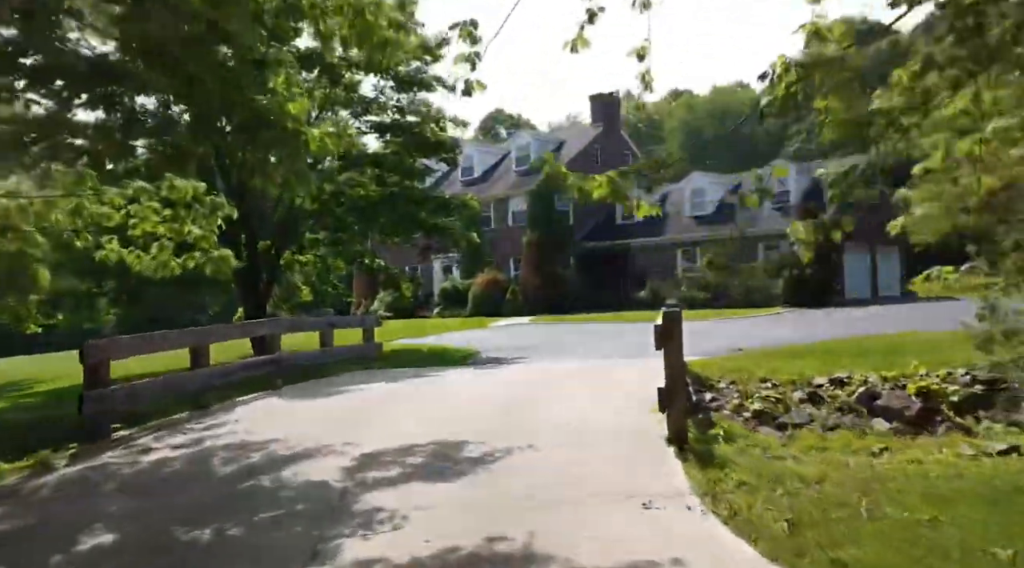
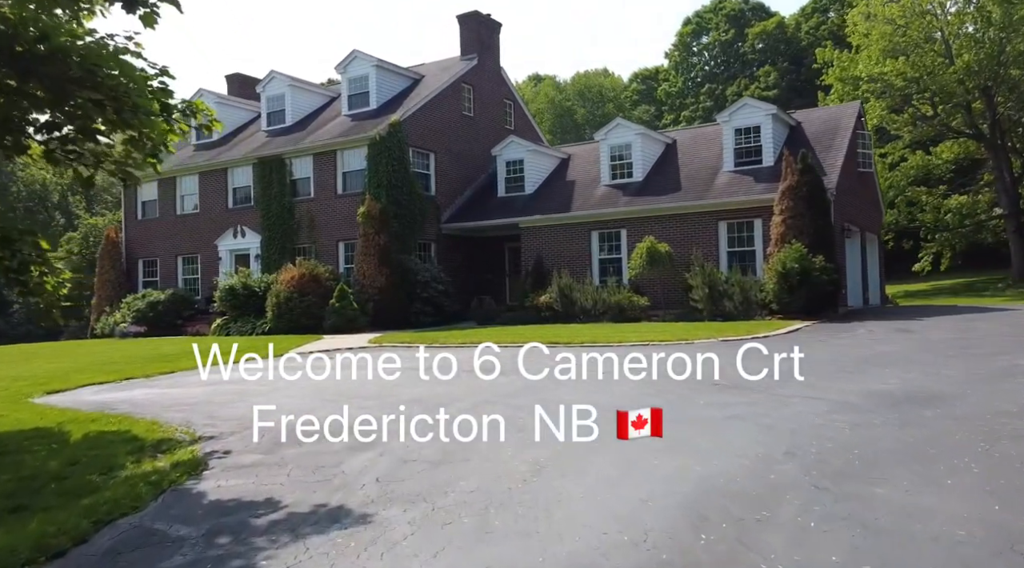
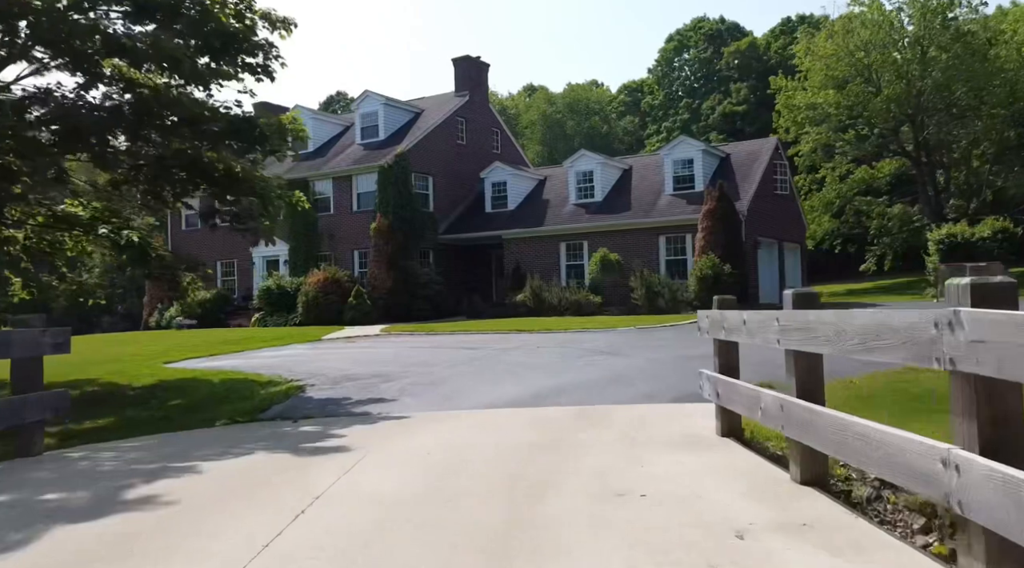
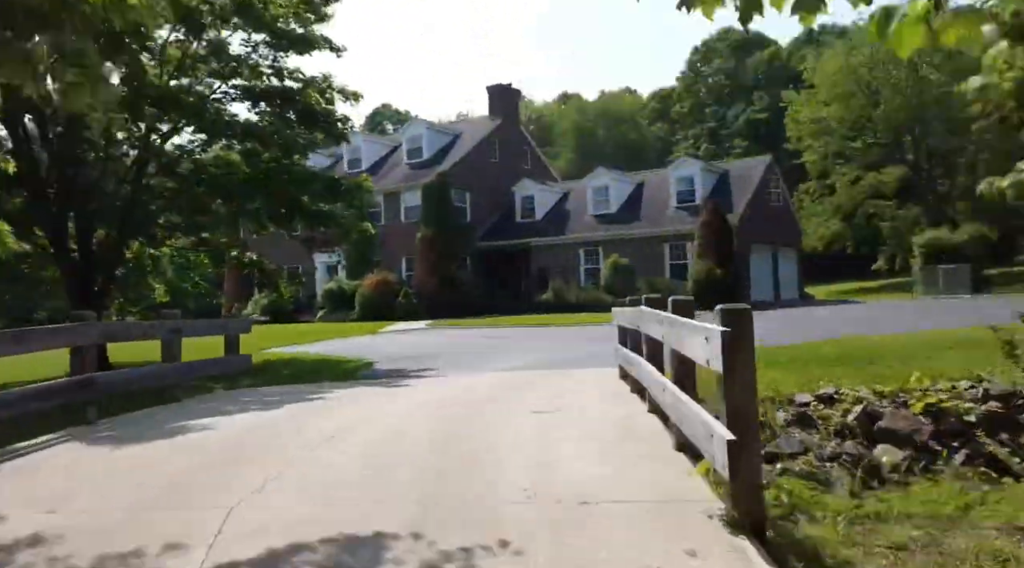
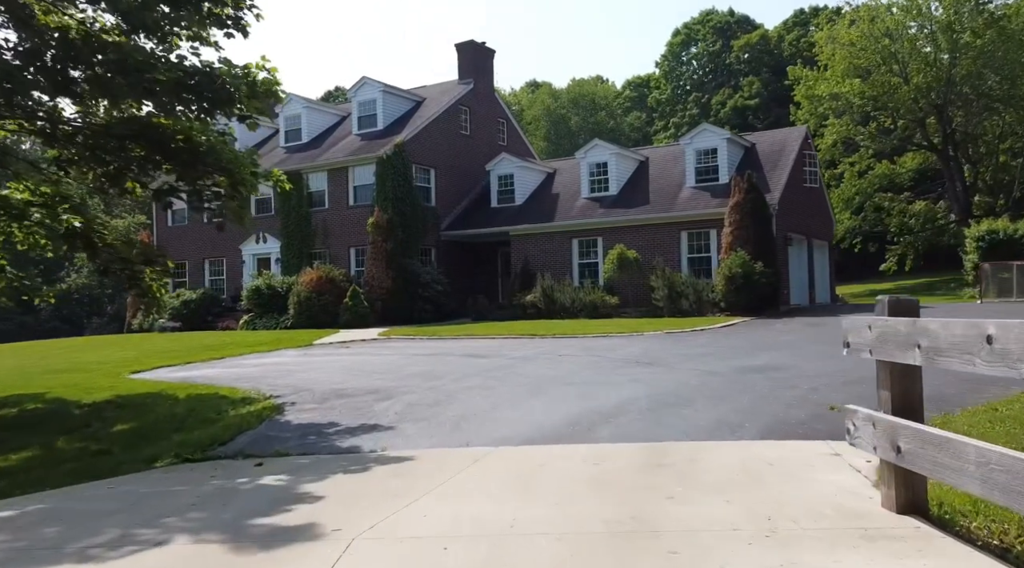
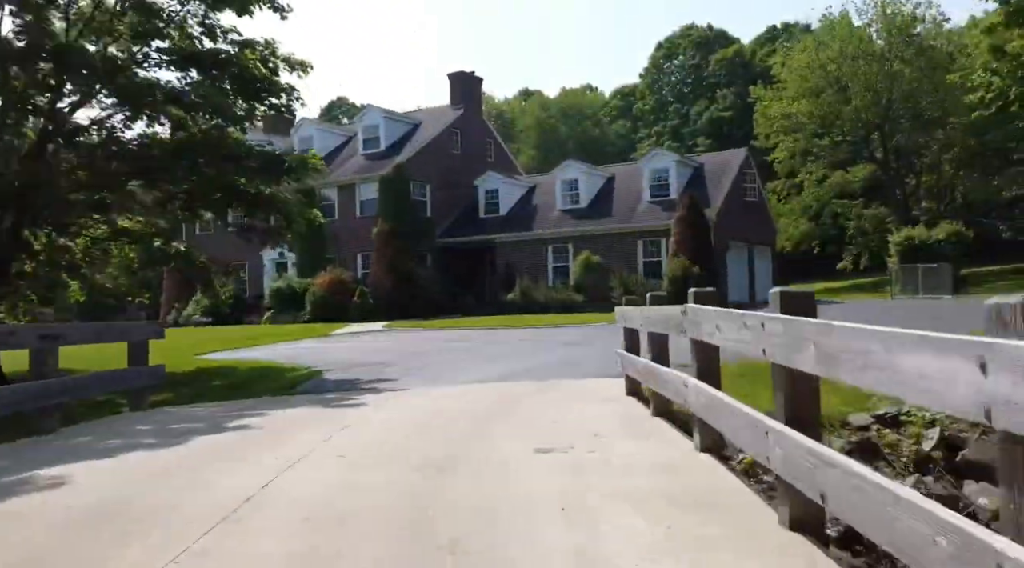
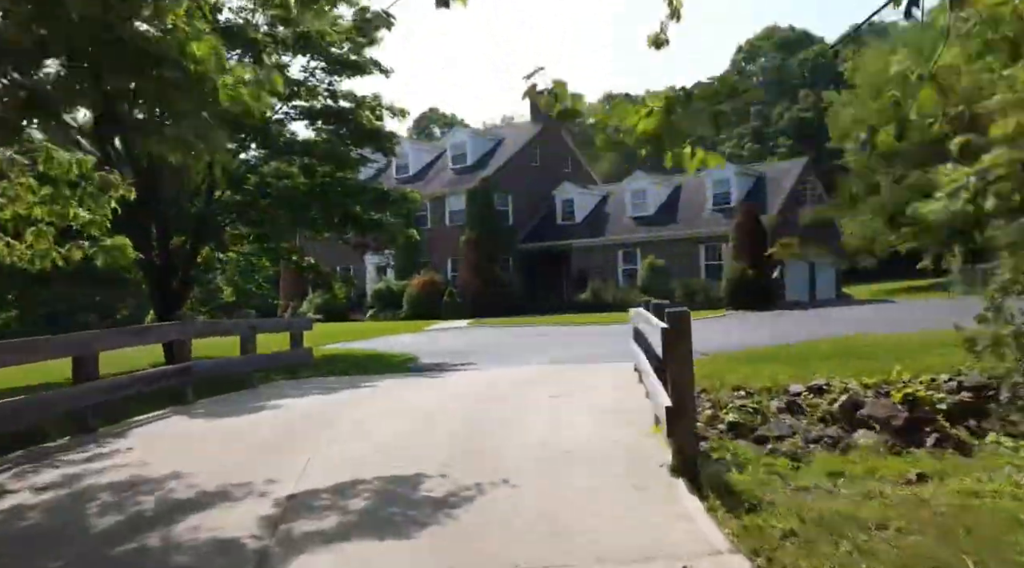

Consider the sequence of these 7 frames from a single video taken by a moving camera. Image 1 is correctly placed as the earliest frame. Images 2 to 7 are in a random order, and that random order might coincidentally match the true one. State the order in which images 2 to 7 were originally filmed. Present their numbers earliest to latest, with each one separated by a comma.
7, 4, 6, 3, 5, 2
